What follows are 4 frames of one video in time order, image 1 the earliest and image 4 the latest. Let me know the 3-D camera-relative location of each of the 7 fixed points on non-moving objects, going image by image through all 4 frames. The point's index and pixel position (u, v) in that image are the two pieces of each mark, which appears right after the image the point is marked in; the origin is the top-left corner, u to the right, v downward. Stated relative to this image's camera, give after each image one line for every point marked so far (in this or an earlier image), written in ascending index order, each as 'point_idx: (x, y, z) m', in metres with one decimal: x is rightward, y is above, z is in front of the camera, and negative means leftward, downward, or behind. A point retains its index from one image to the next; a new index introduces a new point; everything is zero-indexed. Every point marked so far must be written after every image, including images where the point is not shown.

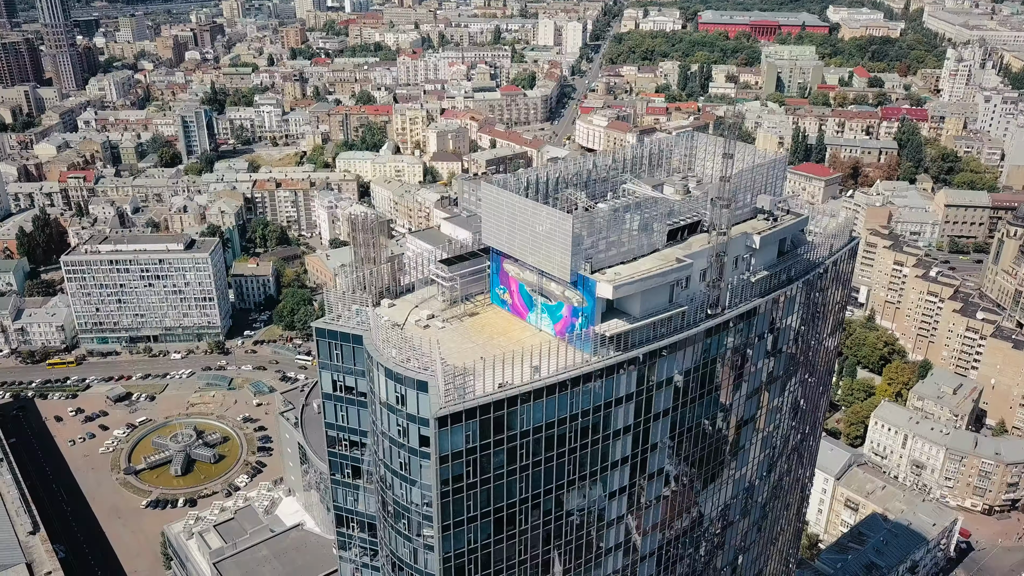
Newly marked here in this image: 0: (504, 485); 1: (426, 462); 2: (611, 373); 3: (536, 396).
0: (-0.2, -4.8, +18.4) m
1: (-2.1, -4.2, +17.7) m
2: (+2.6, -2.1, +19.0) m
3: (+0.6, -2.5, +17.9) m
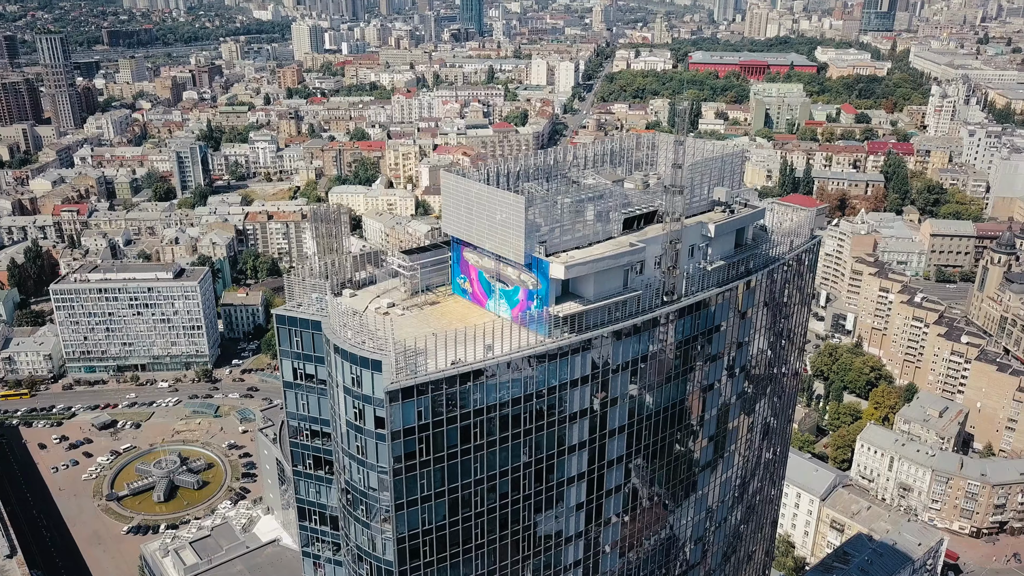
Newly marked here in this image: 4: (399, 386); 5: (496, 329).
0: (-1.3, -4.4, +18.6) m
1: (-3.2, -3.7, +18.0) m
2: (+1.4, -1.7, +19.4) m
3: (-0.6, -2.1, +18.3) m
4: (-2.6, -2.2, +17.3) m
5: (-0.4, -1.1, +19.7) m
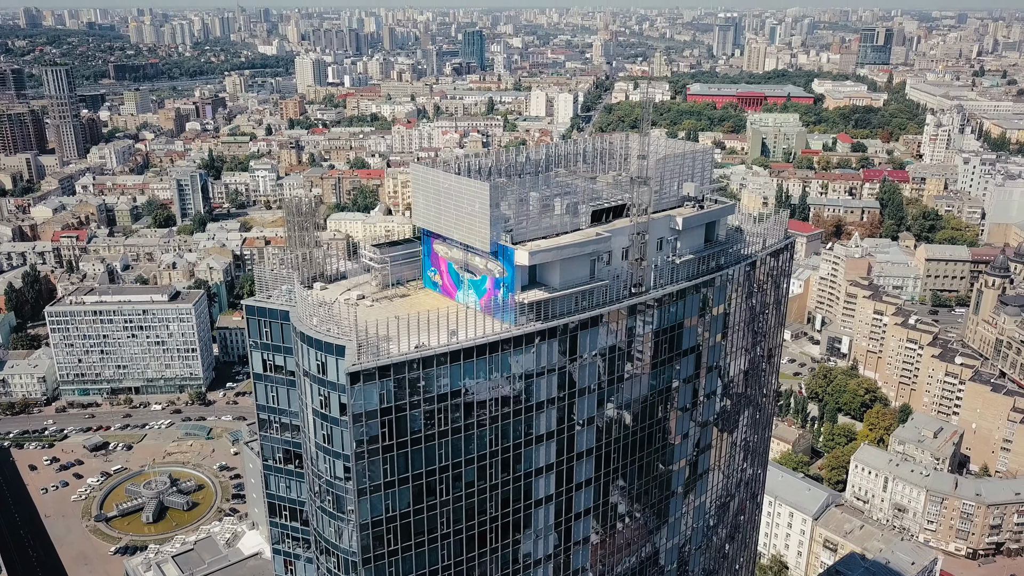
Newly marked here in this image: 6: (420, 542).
0: (-2.2, -4.1, +18.7) m
1: (-4.1, -3.4, +18.1) m
2: (+0.5, -1.4, +19.6) m
3: (-1.5, -1.7, +18.5) m
4: (-3.5, -1.9, +17.5) m
5: (-1.3, -0.8, +20.0) m
6: (-2.4, -6.6, +19.4) m
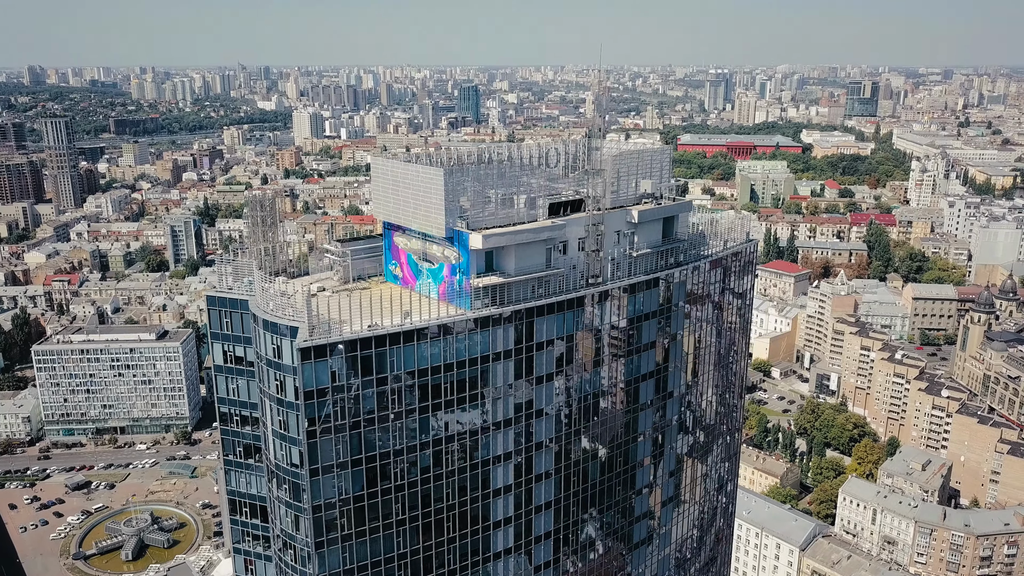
0: (-3.4, -3.7, +19.0) m
1: (-5.3, -2.9, +18.4) m
2: (-0.7, -1.0, +20.1) m
3: (-2.6, -1.3, +18.9) m
4: (-4.7, -1.4, +17.9) m
5: (-2.5, -0.5, +20.5) m
6: (-3.5, -6.2, +19.5) m
